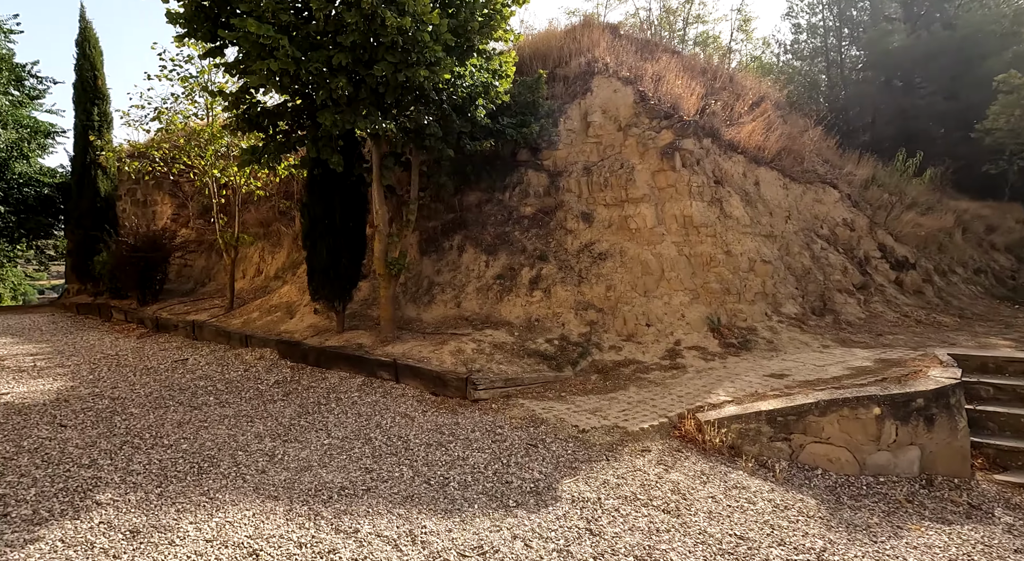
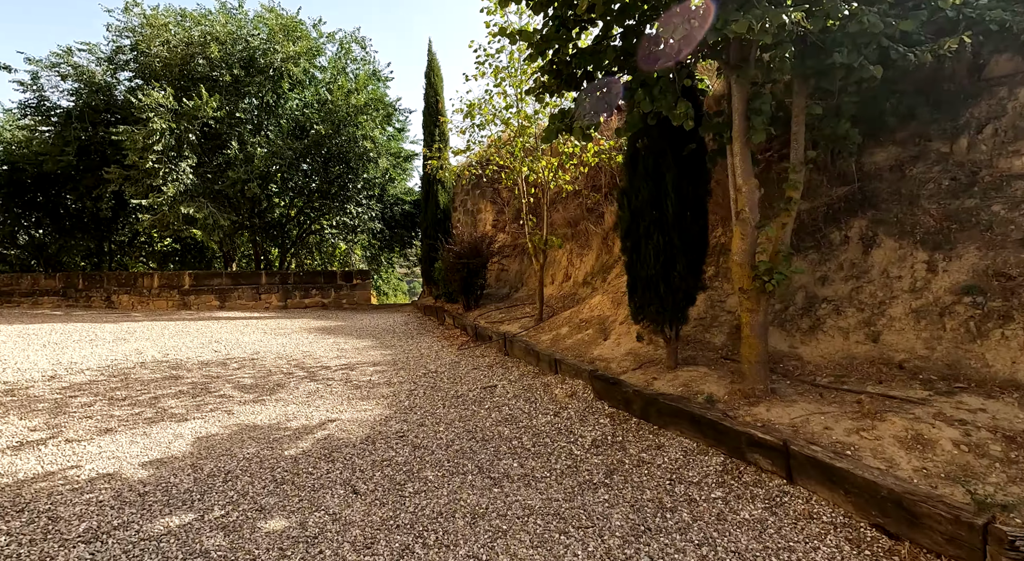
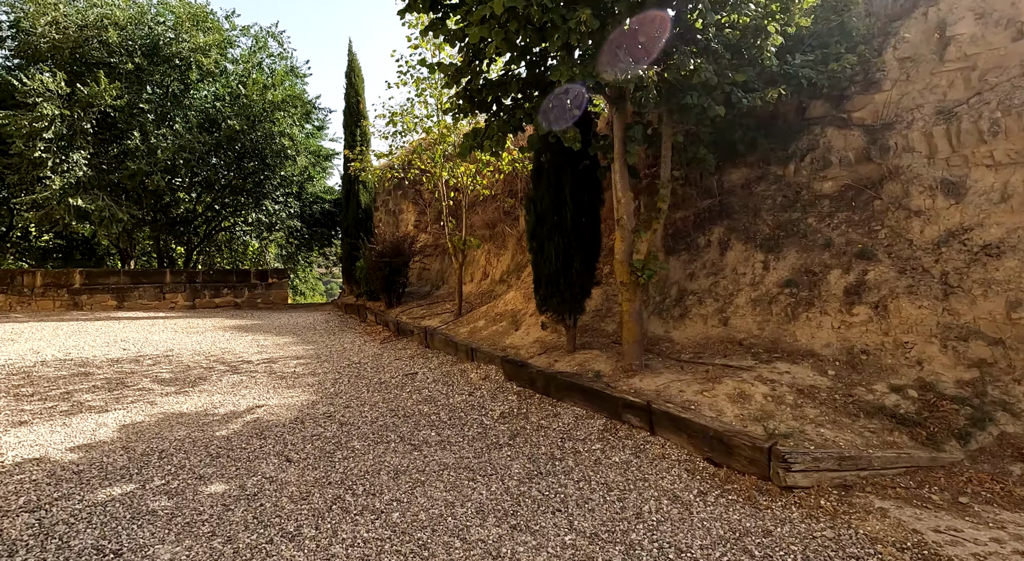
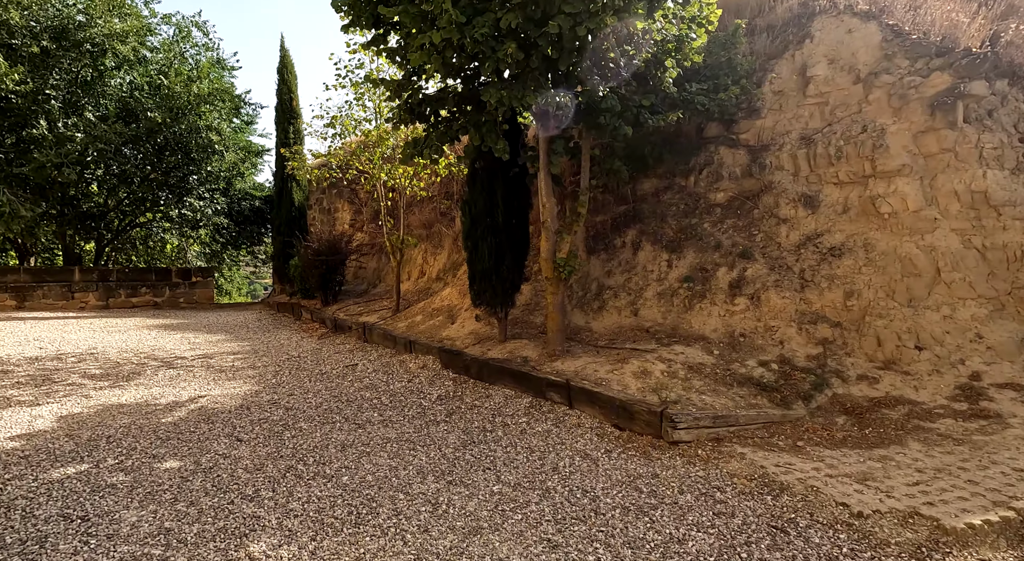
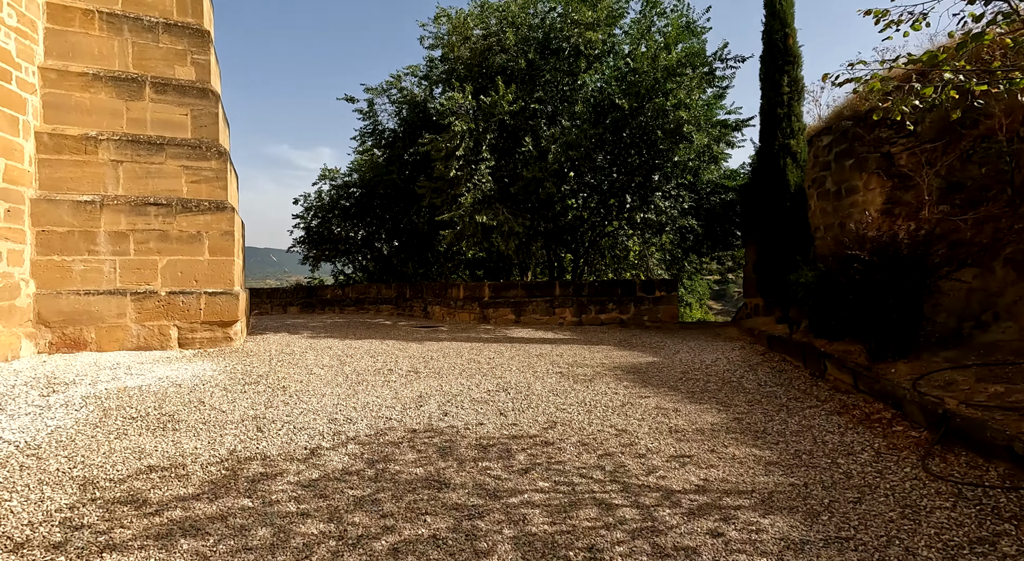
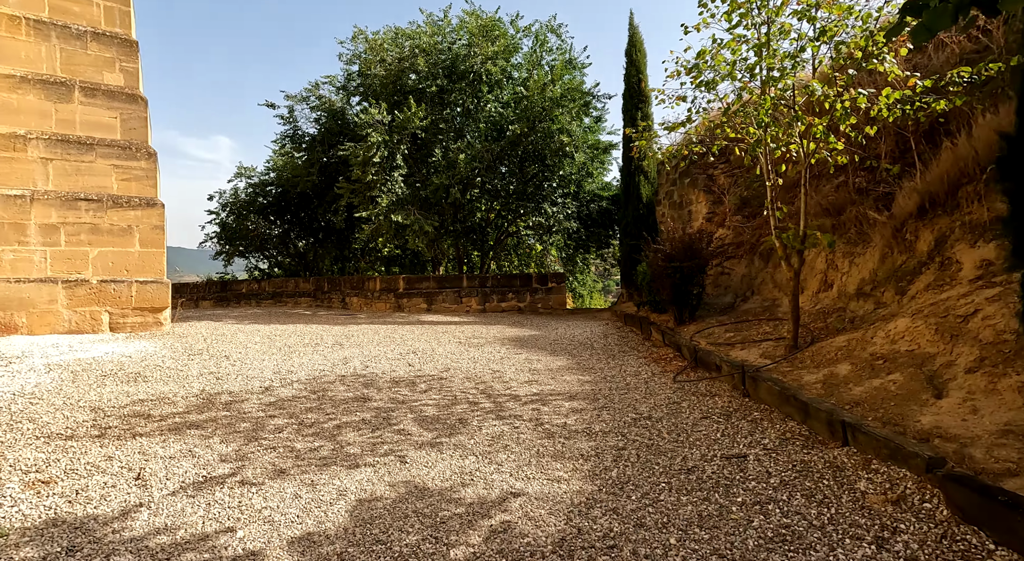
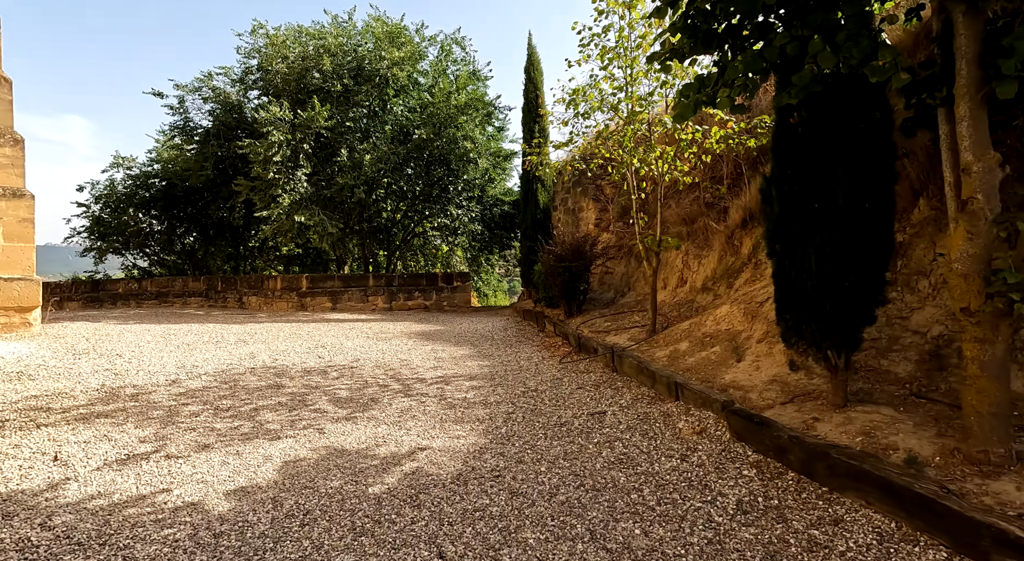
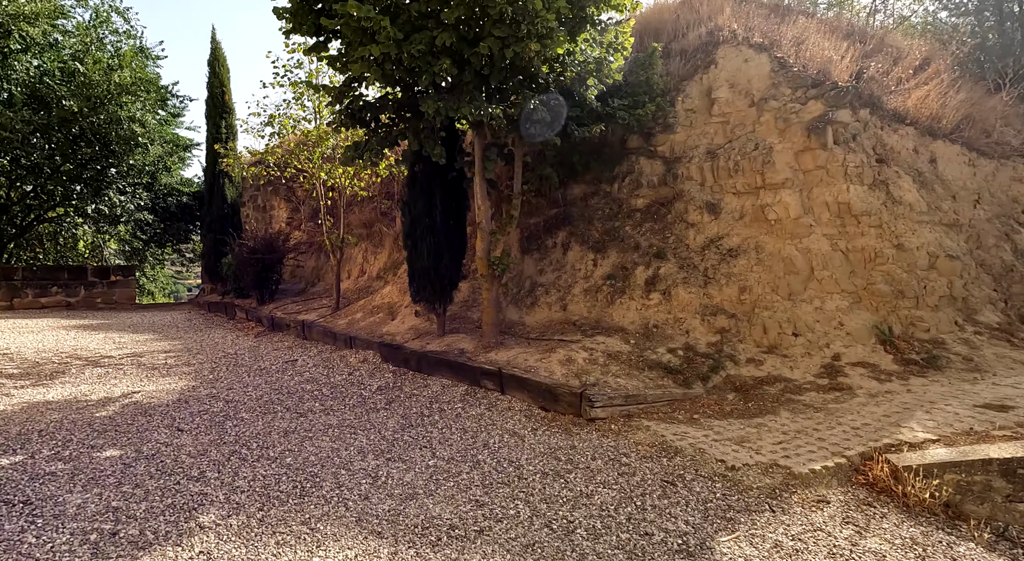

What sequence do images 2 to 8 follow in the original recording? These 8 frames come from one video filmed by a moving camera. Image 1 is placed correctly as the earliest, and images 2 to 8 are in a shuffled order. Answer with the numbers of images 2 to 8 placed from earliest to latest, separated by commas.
8, 4, 3, 2, 7, 6, 5
